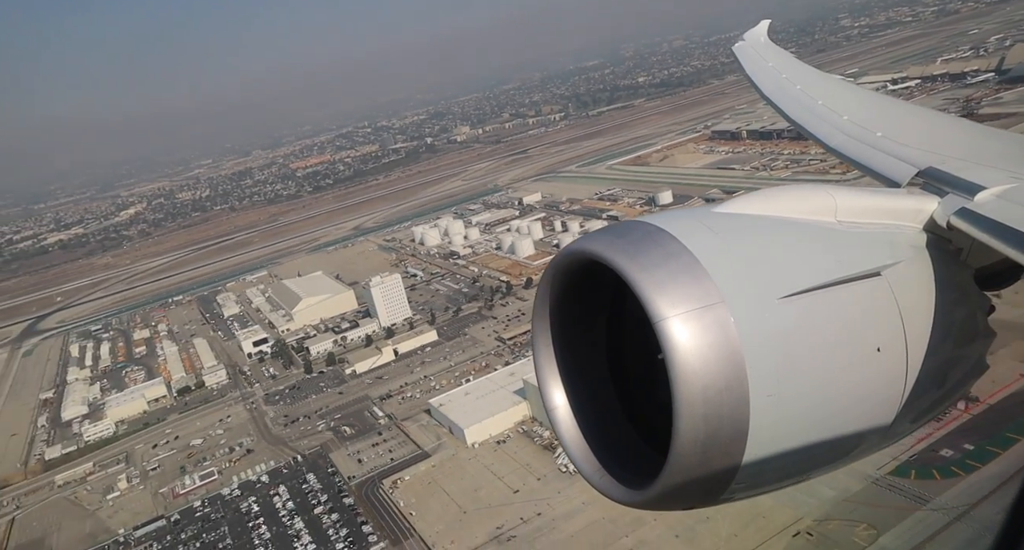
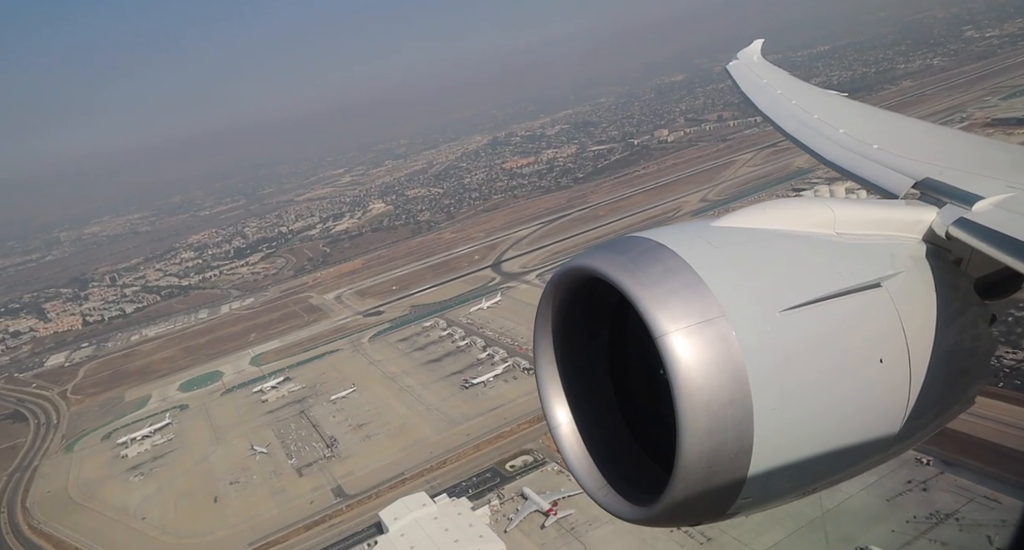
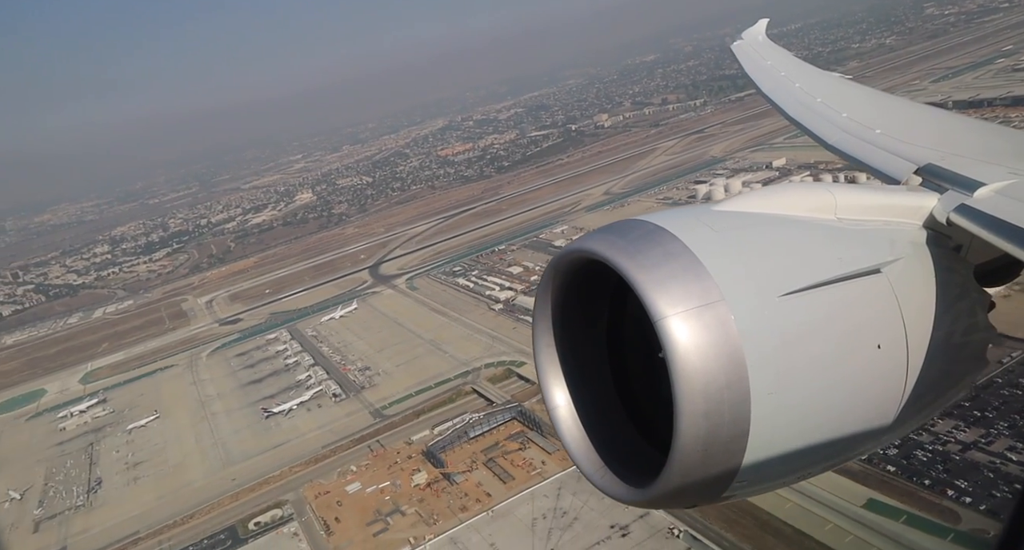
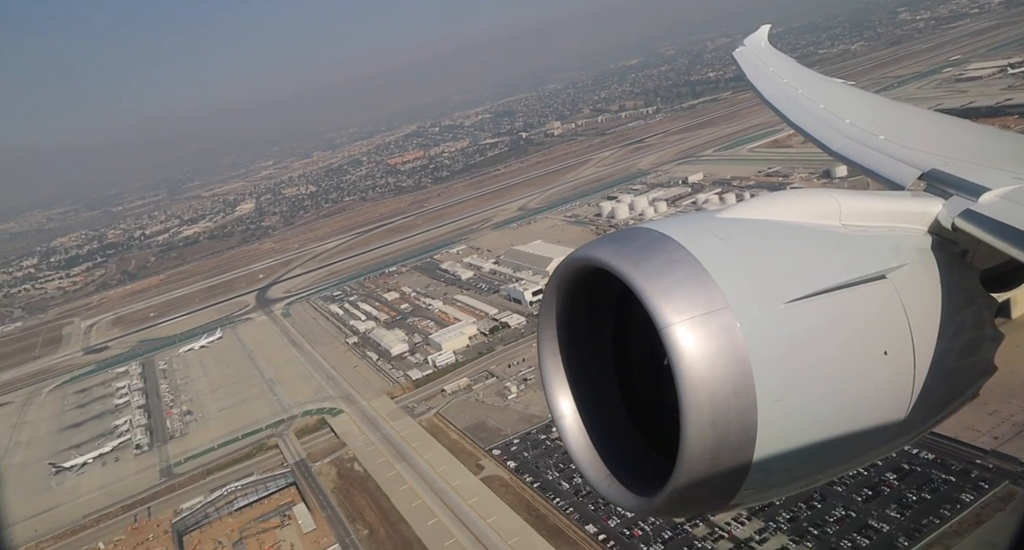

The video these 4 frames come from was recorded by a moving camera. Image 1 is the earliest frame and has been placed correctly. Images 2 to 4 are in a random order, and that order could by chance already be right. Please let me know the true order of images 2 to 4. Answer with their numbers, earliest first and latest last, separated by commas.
4, 3, 2
